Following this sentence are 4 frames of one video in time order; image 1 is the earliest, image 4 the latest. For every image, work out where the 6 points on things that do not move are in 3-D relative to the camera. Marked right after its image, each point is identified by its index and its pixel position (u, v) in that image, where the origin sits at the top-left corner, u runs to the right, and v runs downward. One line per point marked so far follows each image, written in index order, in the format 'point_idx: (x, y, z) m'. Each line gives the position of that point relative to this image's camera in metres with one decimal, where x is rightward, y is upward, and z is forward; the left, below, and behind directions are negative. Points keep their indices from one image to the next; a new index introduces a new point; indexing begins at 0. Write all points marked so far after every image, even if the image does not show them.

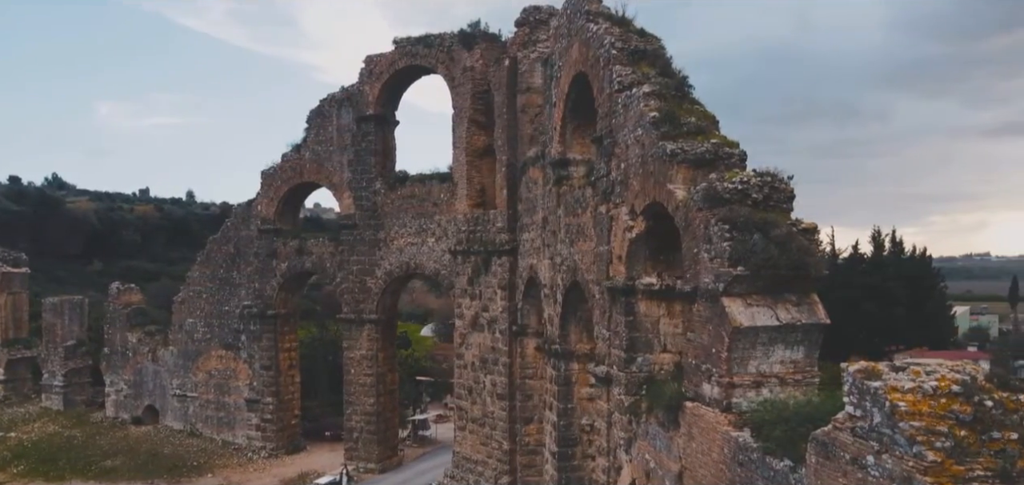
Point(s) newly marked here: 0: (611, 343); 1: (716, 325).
0: (+1.1, -1.1, +8.9) m
1: (+1.6, -0.6, +6.4) m
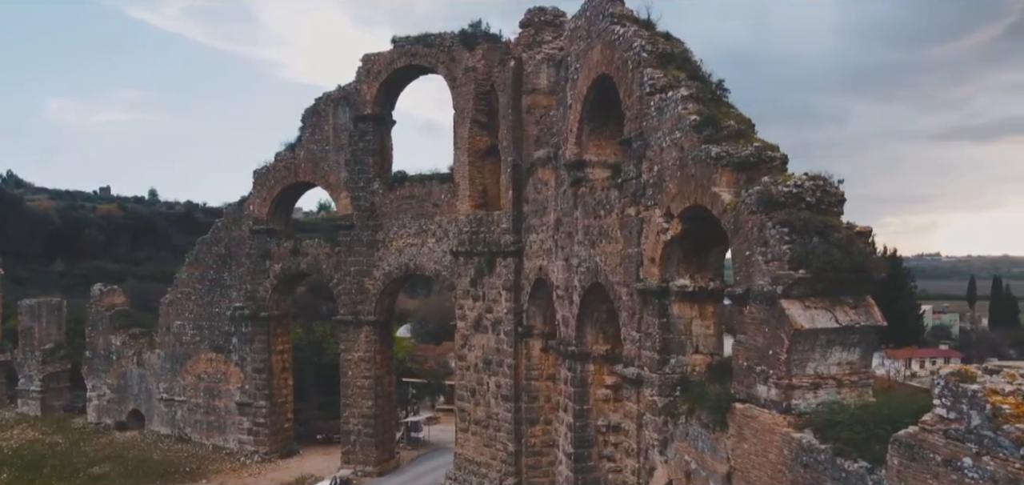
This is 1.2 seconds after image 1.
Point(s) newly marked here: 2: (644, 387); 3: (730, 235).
0: (+1.4, -1.1, +9.0) m
1: (+2.0, -0.7, +6.4) m
2: (+1.4, -1.6, +8.9) m
3: (+1.9, +0.1, +7.2) m
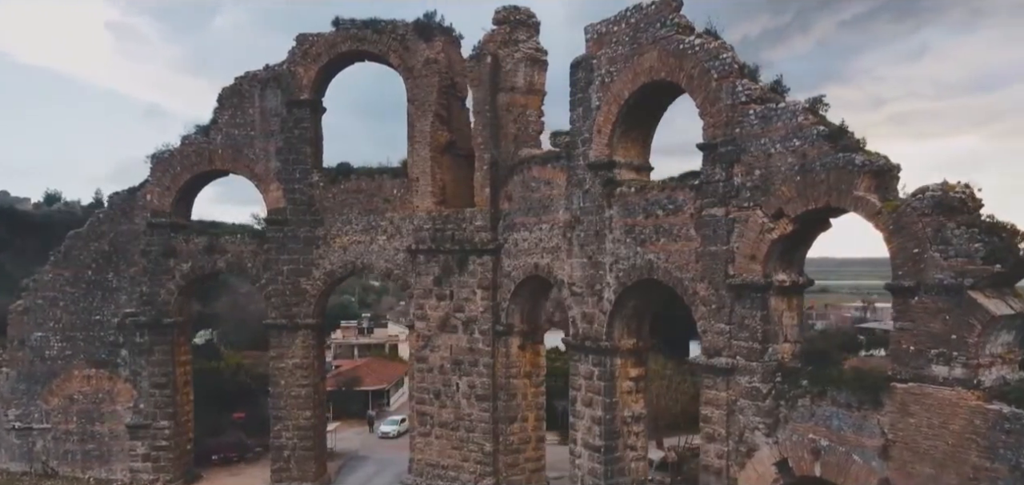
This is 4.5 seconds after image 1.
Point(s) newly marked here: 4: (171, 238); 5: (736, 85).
0: (+2.6, -1.1, +9.6) m
1: (+4.0, -0.7, +7.4) m
2: (+2.6, -1.5, +9.5) m
3: (+3.6, +0.1, +8.1) m
4: (-6.2, +0.1, +14.9) m
5: (+2.6, +1.8, +9.6) m
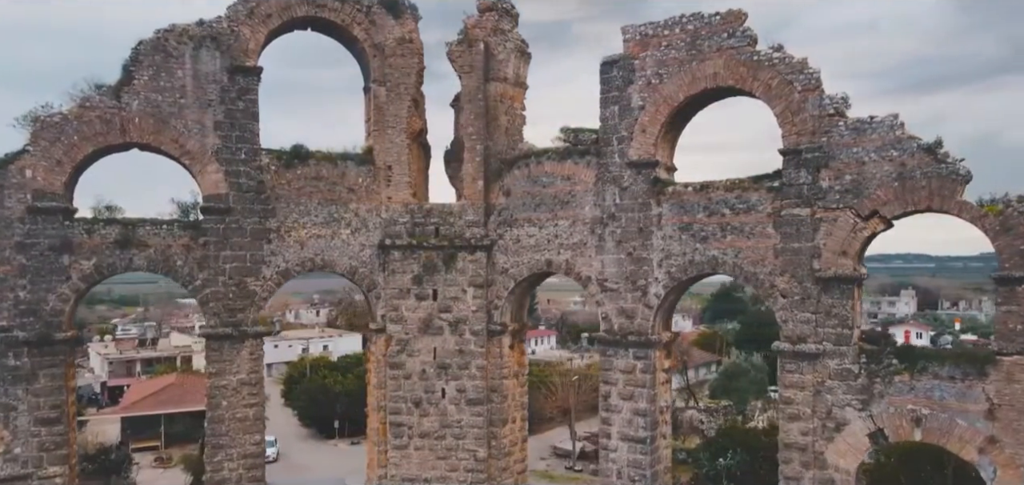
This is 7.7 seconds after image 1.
0: (+4.0, -1.1, +10.6) m
1: (+6.2, -0.6, +9.3) m
2: (+4.0, -1.5, +10.6) m
3: (+5.6, +0.1, +9.8) m
4: (-6.2, +0.2, +11.6) m
5: (+4.0, +1.9, +10.7) m
